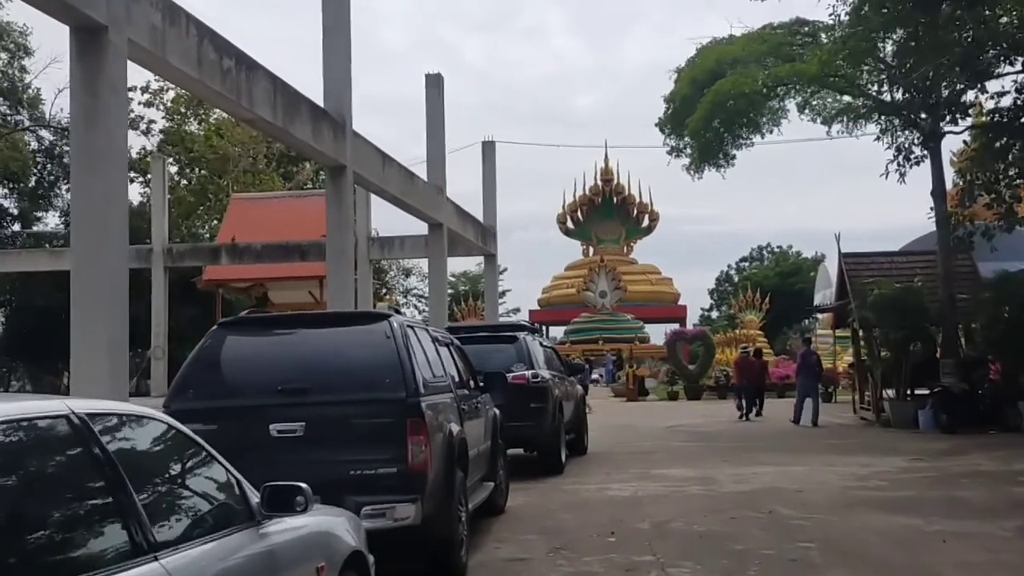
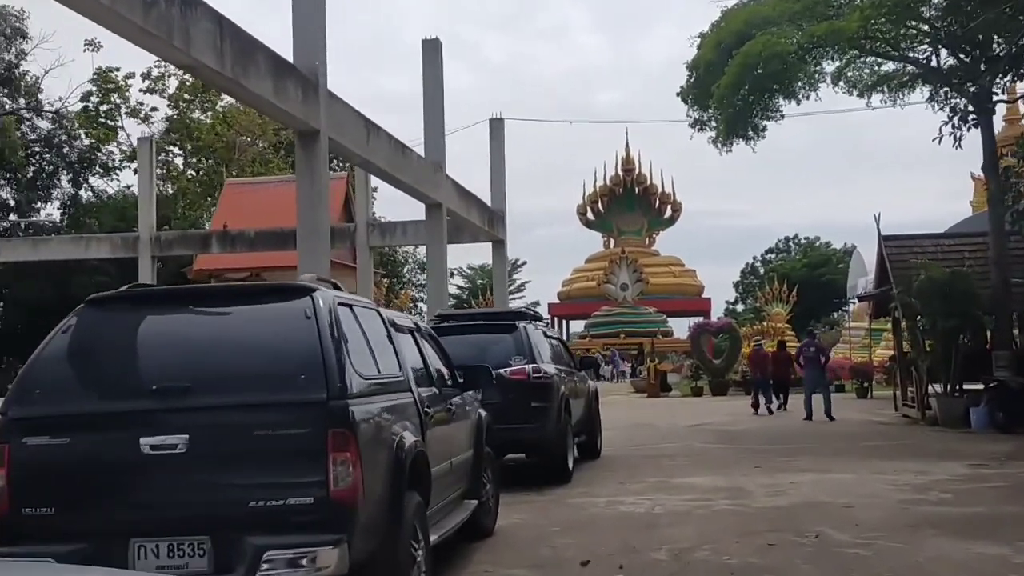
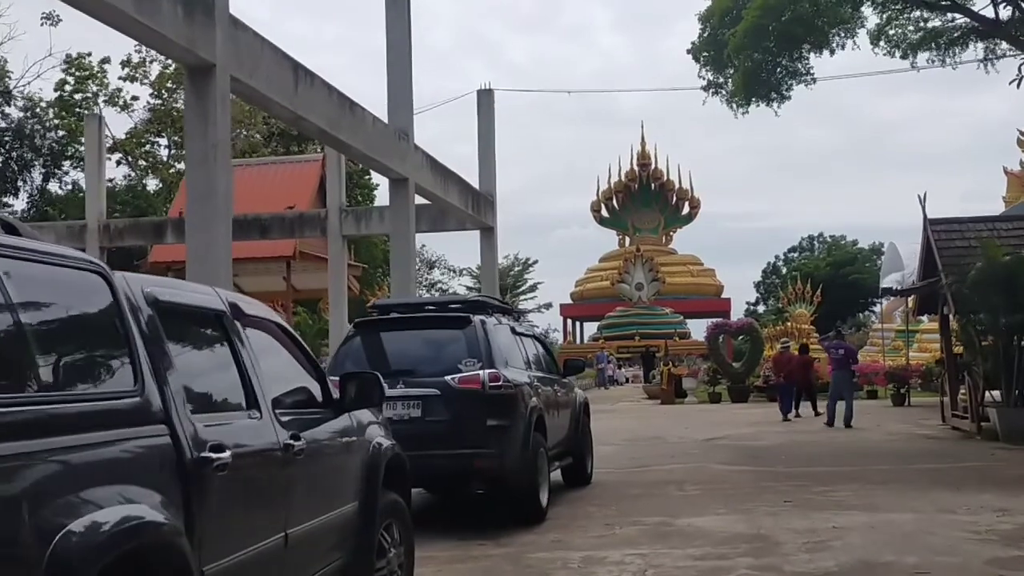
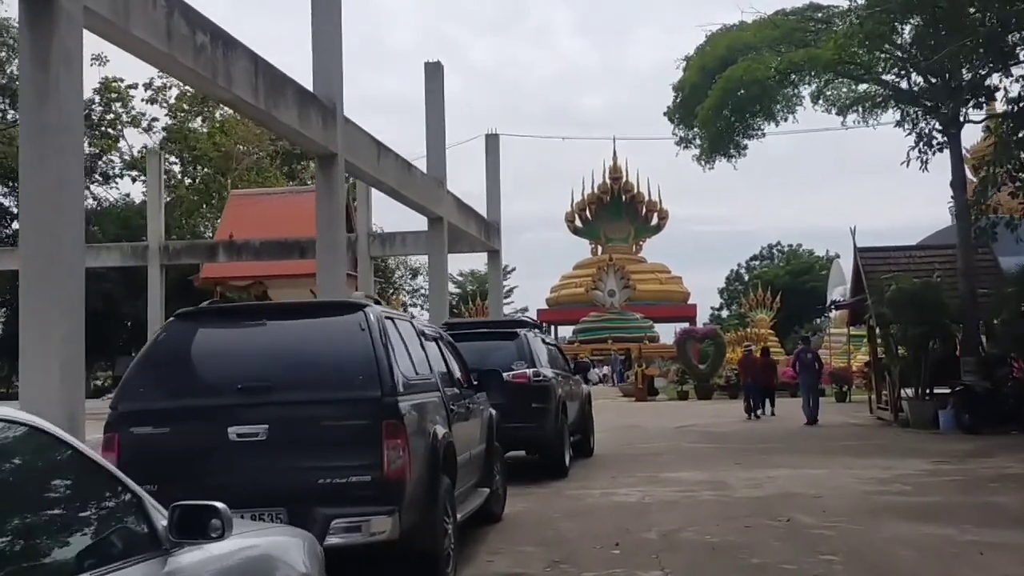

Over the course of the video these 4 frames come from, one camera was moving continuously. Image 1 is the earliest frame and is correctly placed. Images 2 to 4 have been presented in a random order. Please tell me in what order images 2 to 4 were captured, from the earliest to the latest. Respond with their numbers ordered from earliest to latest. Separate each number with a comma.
4, 2, 3
